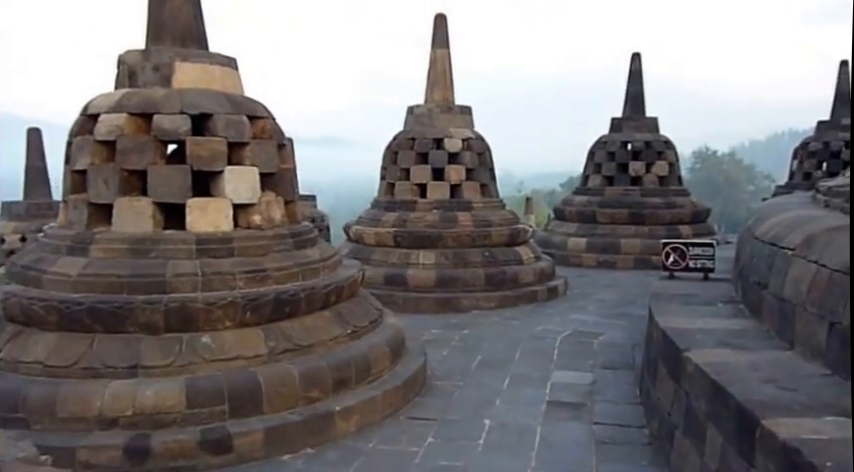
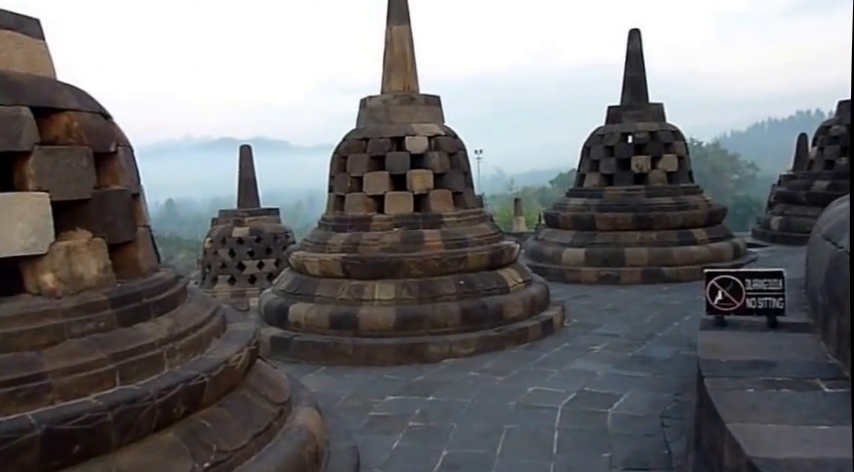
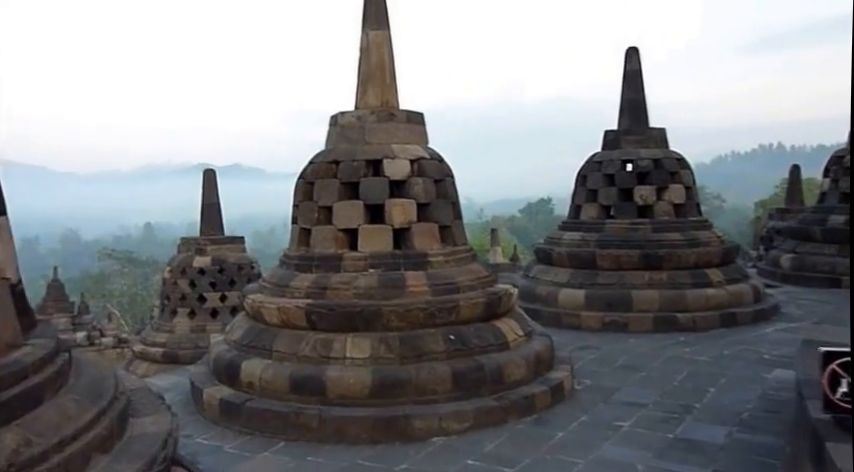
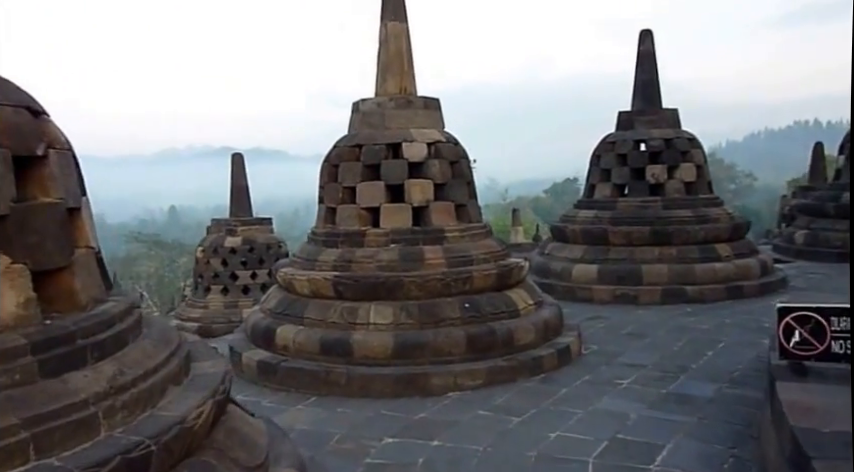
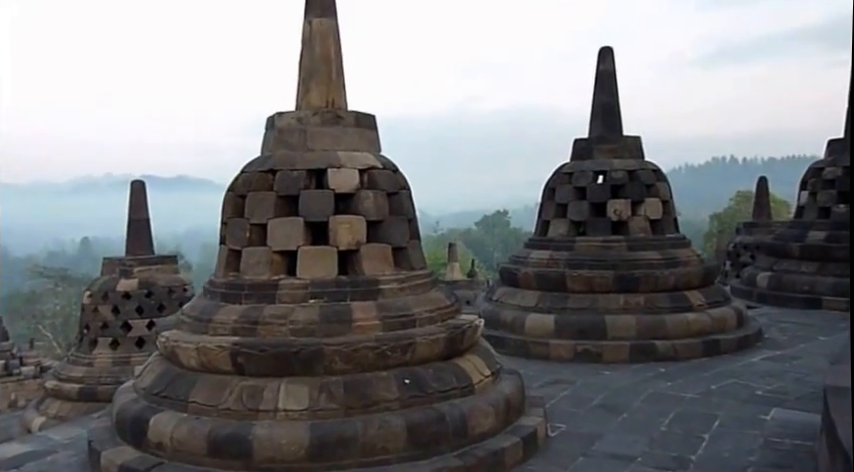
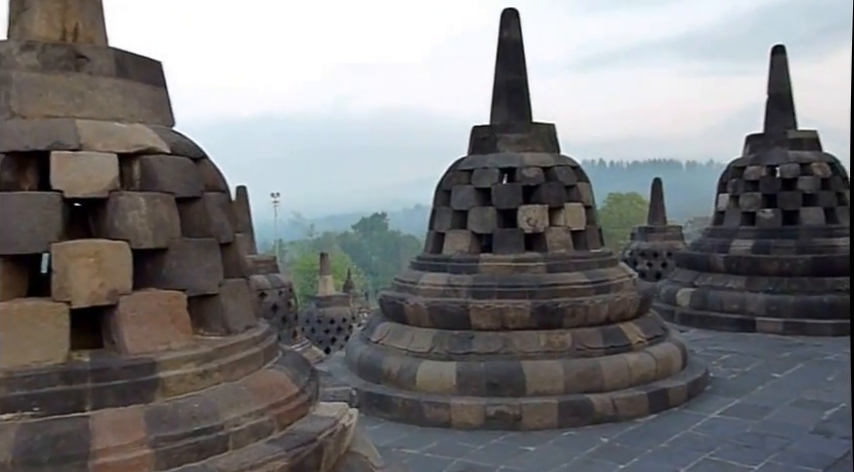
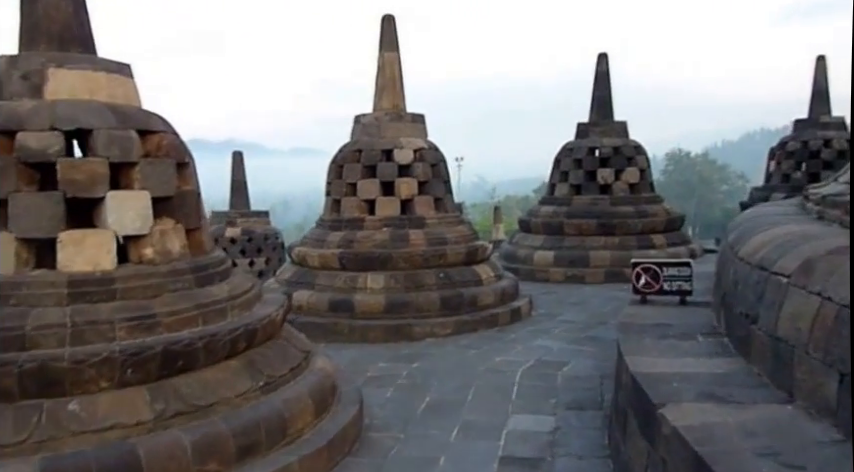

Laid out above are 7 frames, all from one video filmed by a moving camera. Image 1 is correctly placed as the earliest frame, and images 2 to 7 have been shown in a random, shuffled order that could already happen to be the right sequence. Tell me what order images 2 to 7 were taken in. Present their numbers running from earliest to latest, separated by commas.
7, 2, 4, 3, 5, 6
